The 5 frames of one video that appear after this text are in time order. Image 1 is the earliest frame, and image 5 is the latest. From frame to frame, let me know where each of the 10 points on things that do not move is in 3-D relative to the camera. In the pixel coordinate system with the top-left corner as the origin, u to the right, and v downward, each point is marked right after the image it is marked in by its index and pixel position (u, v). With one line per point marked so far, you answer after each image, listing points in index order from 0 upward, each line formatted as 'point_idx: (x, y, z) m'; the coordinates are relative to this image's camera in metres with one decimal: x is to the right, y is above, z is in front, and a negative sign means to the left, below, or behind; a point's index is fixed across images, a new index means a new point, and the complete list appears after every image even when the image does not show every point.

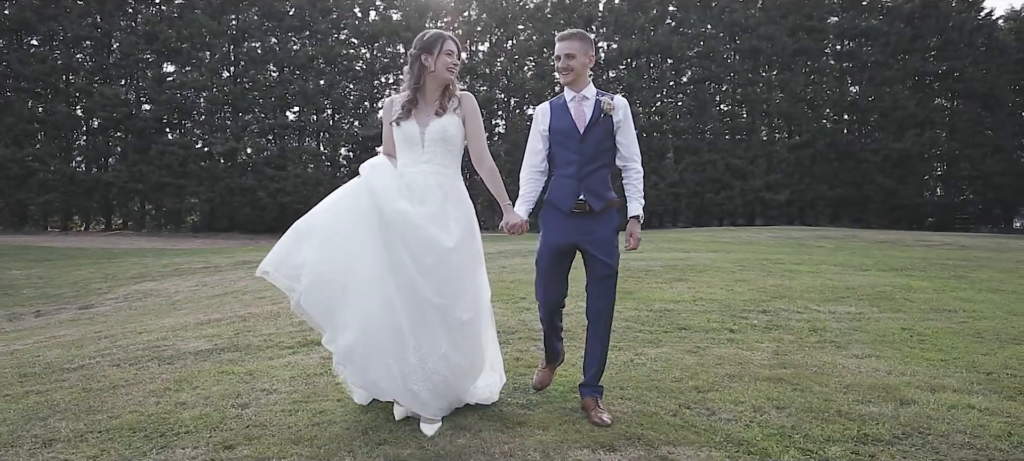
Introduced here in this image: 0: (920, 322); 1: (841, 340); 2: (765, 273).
0: (+2.9, -0.6, +4.8) m
1: (+2.0, -0.7, +4.2) m
2: (+2.7, -0.5, +7.4) m
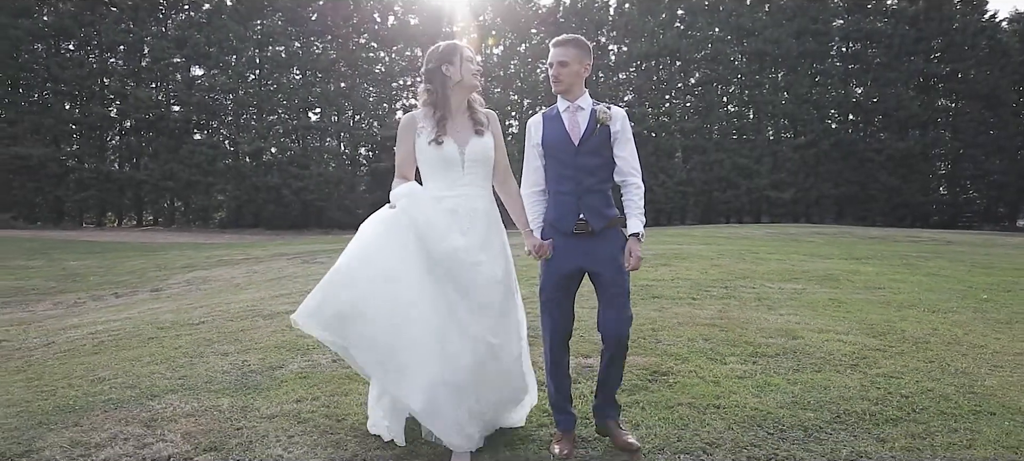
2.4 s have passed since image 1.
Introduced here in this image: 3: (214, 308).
0: (+3.0, -0.6, +6.1) m
1: (+2.1, -0.6, +5.5) m
2: (+2.9, -0.4, +8.7) m
3: (-2.9, -0.8, +6.7) m
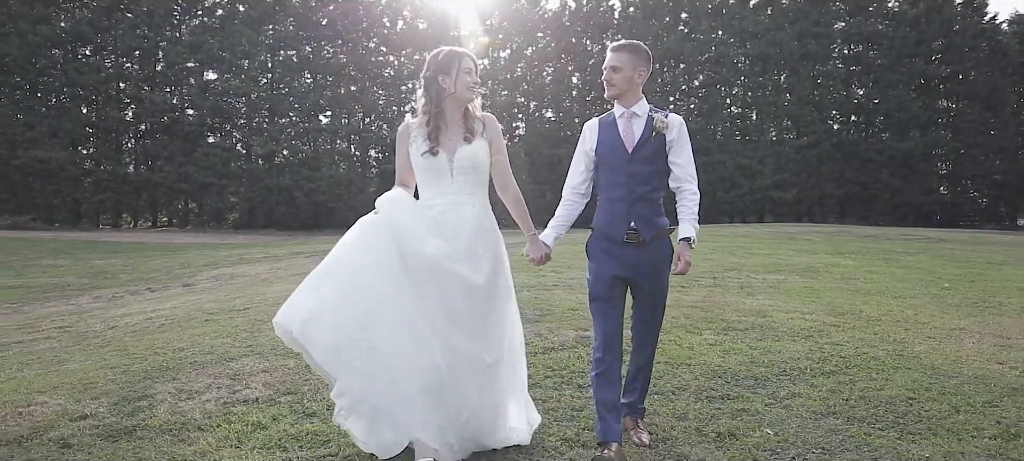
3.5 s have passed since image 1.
0: (+3.1, -0.5, +6.8) m
1: (+2.2, -0.5, +6.2) m
2: (+3.0, -0.3, +9.3) m
3: (-2.8, -0.7, +7.5) m
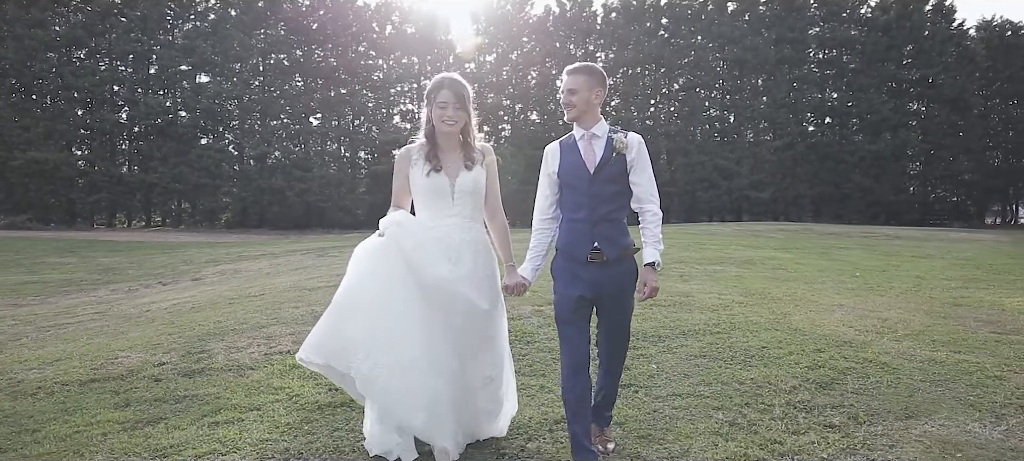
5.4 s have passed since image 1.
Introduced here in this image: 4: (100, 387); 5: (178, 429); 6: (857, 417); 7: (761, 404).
0: (+2.8, -0.5, +7.9) m
1: (+1.9, -0.5, +7.4) m
2: (+2.7, -0.3, +10.5) m
3: (-3.1, -0.7, +8.5) m
4: (-2.3, -0.9, +3.9) m
5: (-1.6, -1.0, +3.4) m
6: (+1.6, -0.9, +3.3) m
7: (+1.3, -0.9, +3.5) m
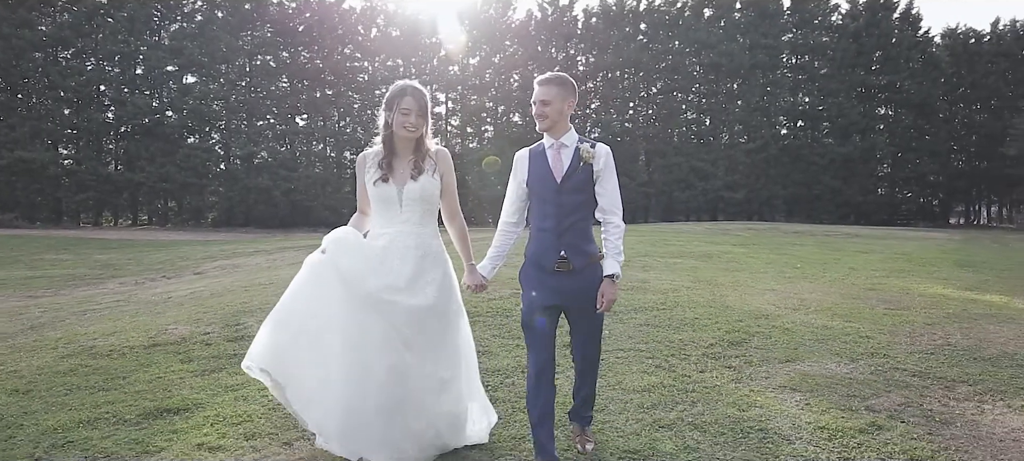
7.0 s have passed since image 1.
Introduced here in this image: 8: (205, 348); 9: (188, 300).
0: (+2.6, -0.4, +9.0) m
1: (+1.7, -0.5, +8.4) m
2: (+2.4, -0.3, +11.5) m
3: (-3.3, -0.7, +9.4) m
4: (-2.5, -0.8, +4.8) m
5: (-1.7, -0.9, +4.3) m
6: (+1.5, -0.8, +4.3) m
7: (+1.1, -0.8, +4.5) m
8: (-2.2, -0.8, +4.8) m
9: (-3.5, -0.8, +7.4) m
